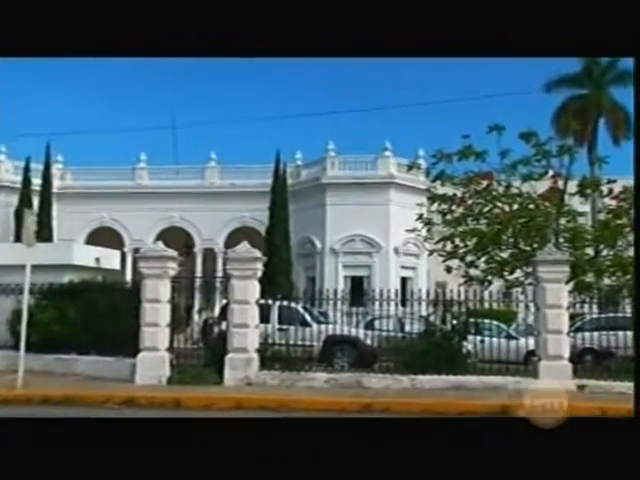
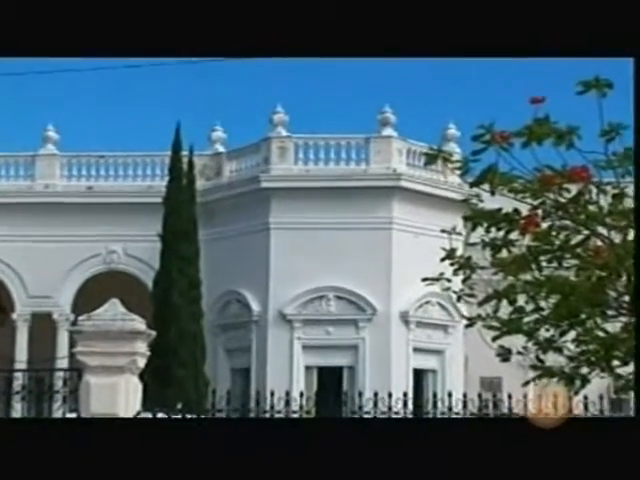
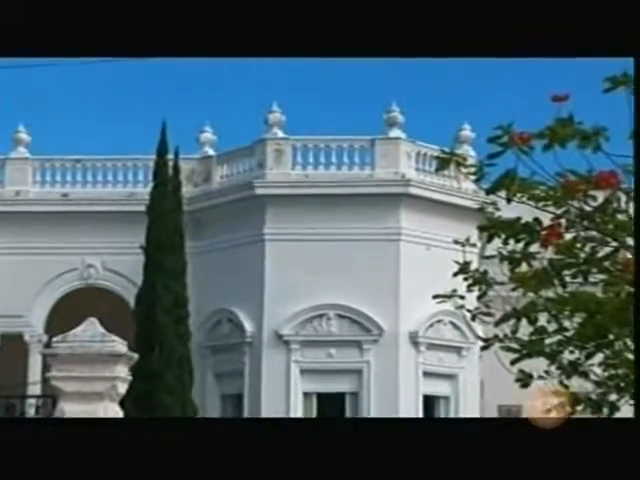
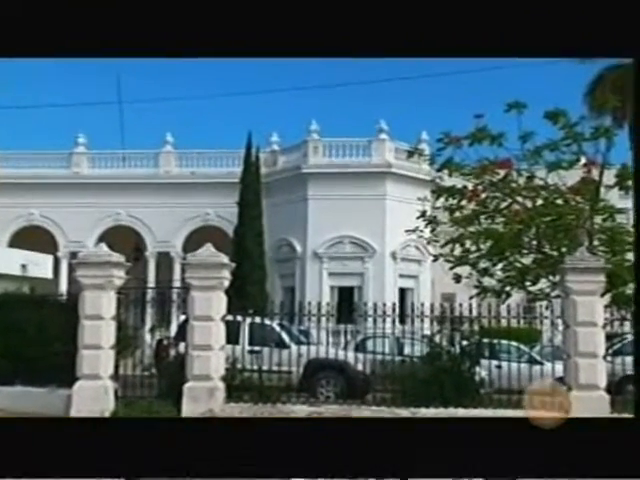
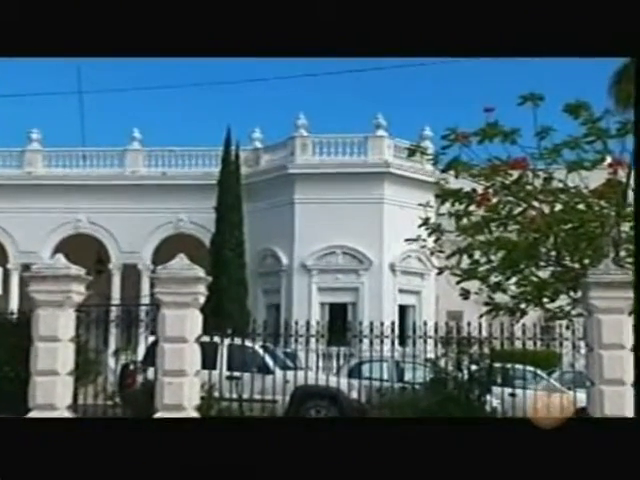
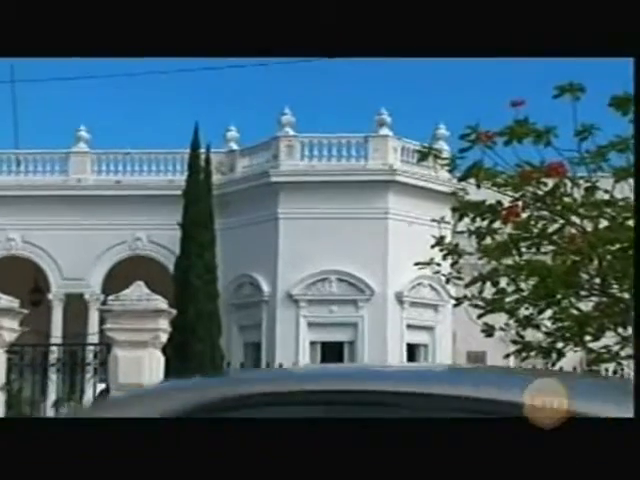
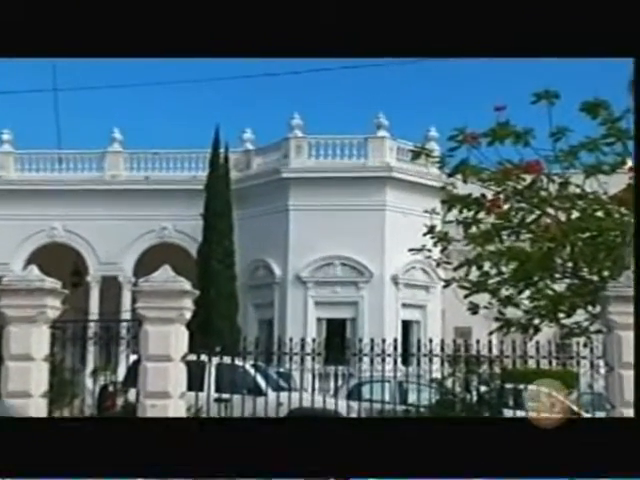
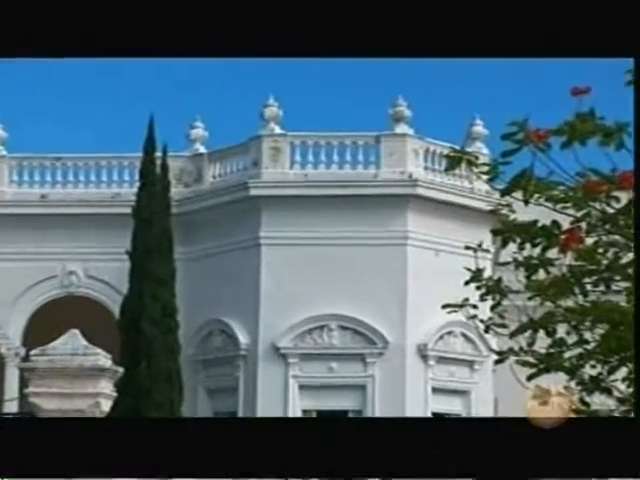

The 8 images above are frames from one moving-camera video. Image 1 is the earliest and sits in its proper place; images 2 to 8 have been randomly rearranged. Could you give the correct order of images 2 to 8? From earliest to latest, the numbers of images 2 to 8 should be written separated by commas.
4, 5, 7, 6, 2, 3, 8
